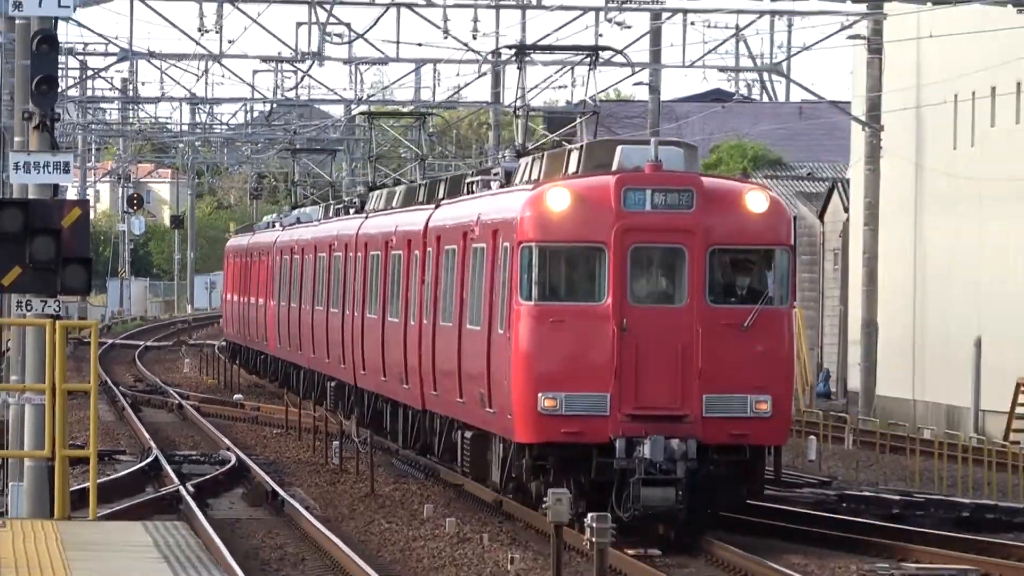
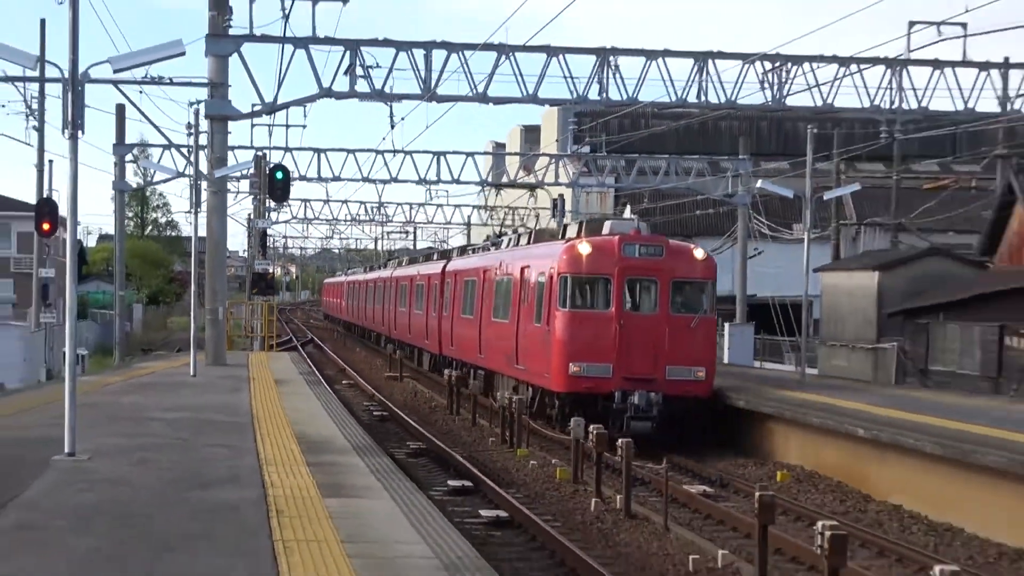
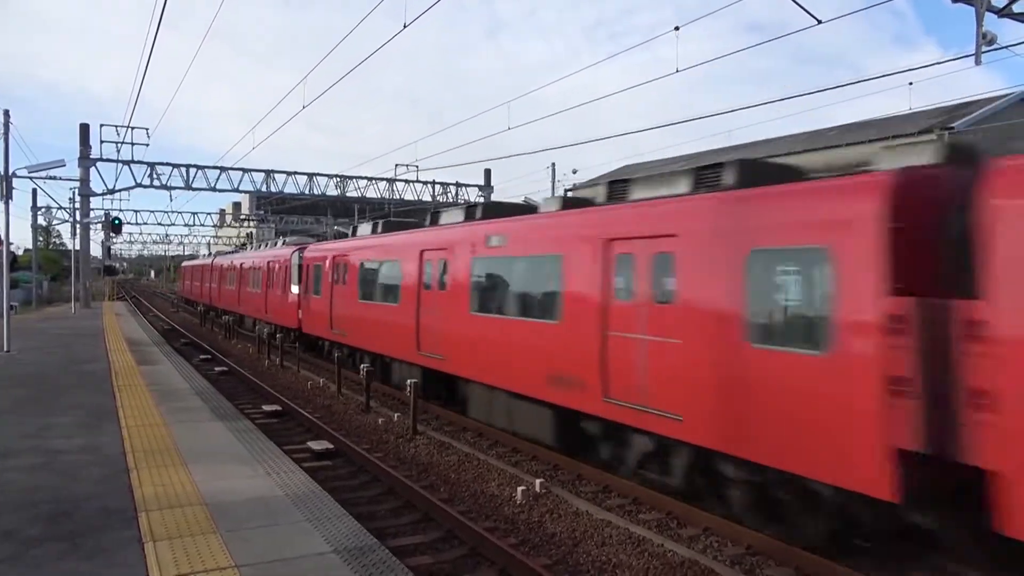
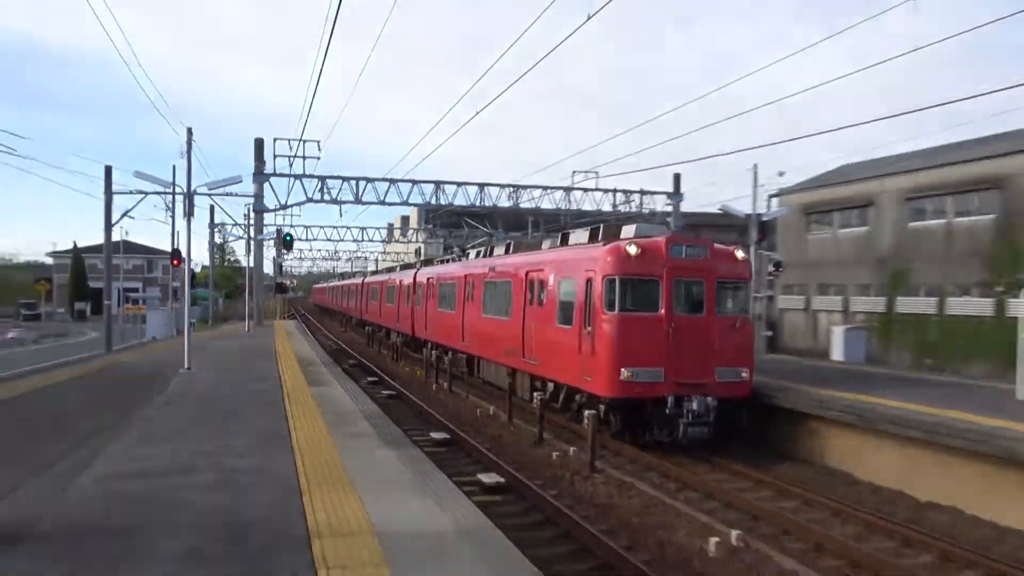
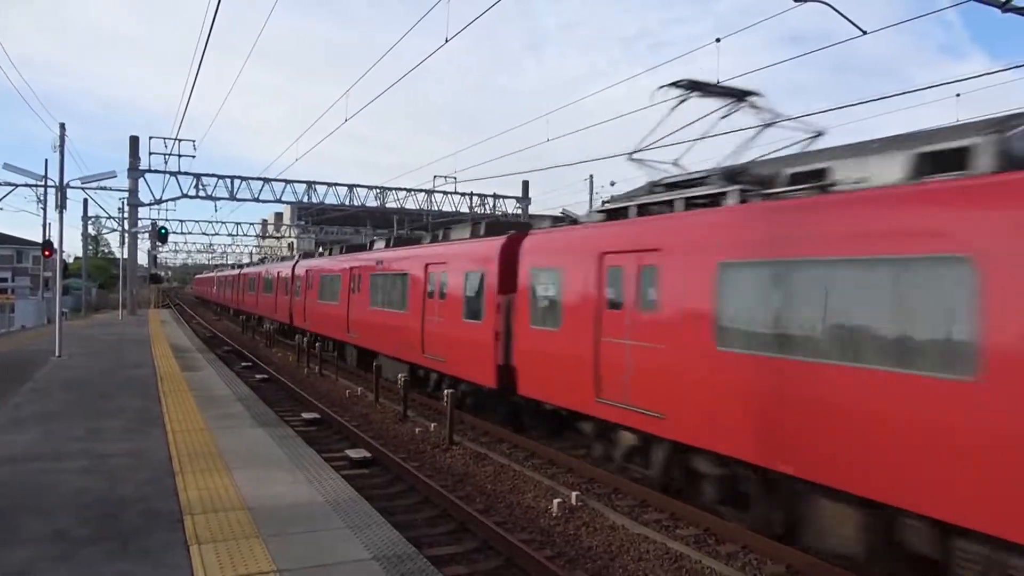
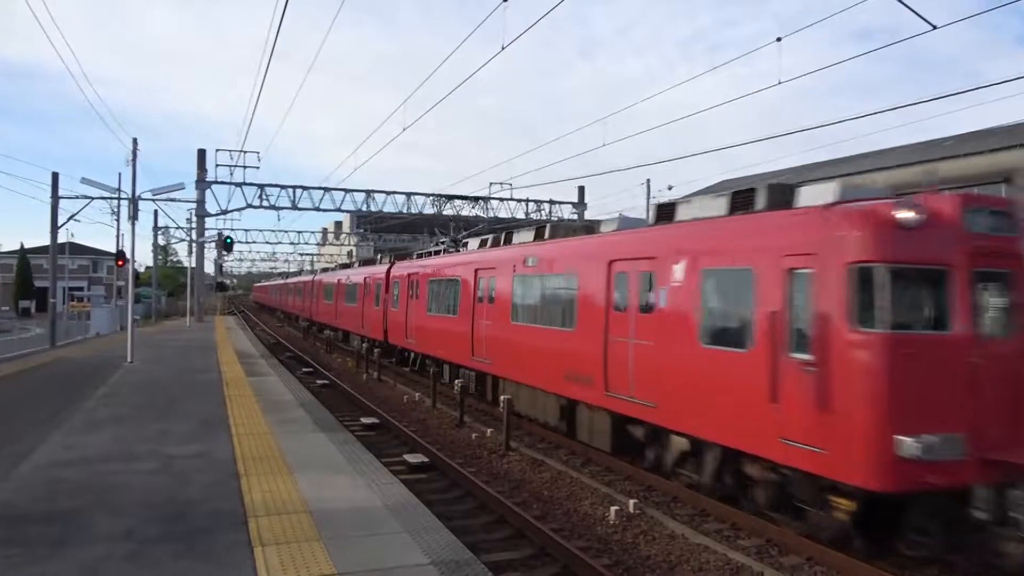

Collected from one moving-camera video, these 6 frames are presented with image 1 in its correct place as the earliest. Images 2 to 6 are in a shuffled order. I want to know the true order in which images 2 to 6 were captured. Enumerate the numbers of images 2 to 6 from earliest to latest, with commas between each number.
2, 4, 6, 5, 3
